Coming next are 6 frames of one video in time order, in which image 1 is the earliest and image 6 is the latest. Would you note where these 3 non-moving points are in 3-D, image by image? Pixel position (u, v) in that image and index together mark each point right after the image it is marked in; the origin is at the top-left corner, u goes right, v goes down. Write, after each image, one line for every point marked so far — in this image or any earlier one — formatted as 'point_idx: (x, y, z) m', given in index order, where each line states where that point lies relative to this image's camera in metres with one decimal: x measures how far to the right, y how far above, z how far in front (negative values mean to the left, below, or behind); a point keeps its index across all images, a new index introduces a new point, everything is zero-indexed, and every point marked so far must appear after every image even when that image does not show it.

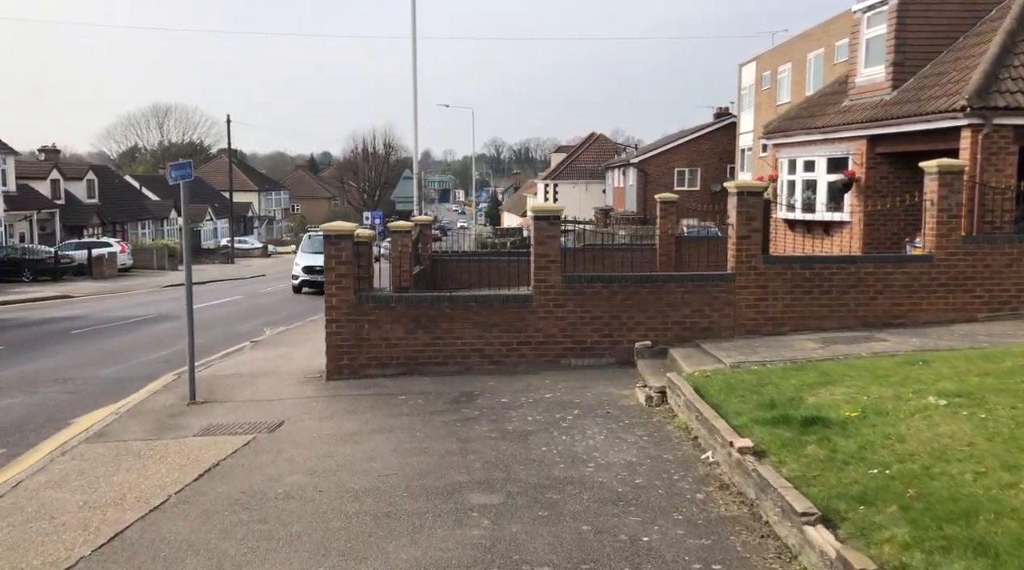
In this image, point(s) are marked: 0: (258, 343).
0: (-4.7, -1.1, +15.4) m
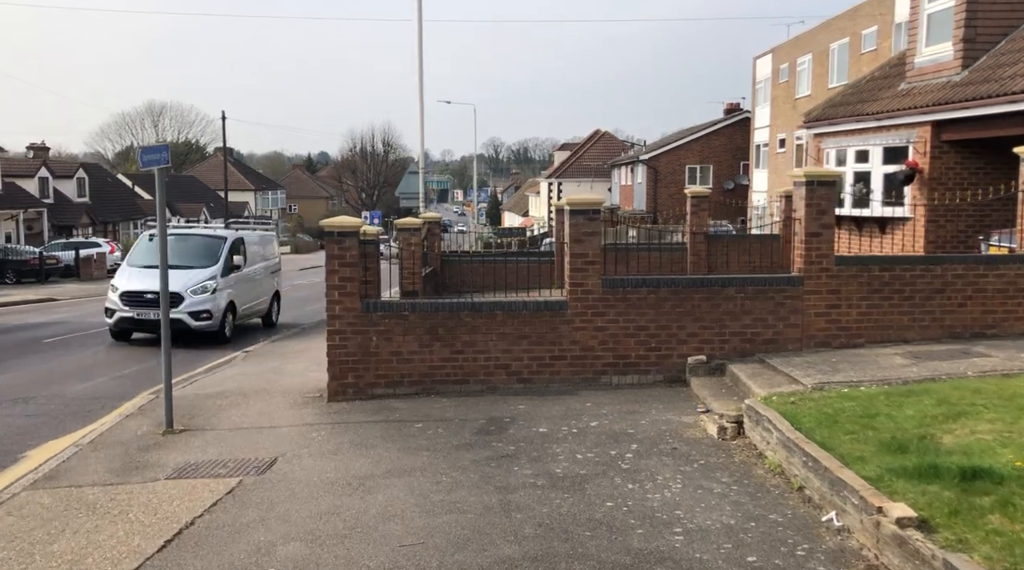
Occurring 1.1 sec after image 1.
0: (-4.4, -1.1, +13.8) m
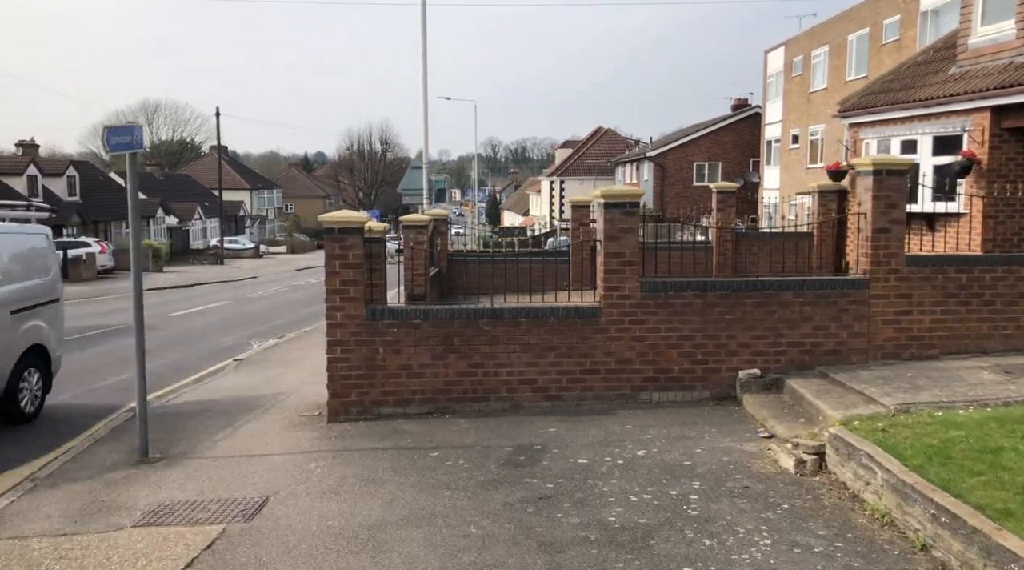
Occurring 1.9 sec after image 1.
0: (-4.1, -1.2, +12.7) m
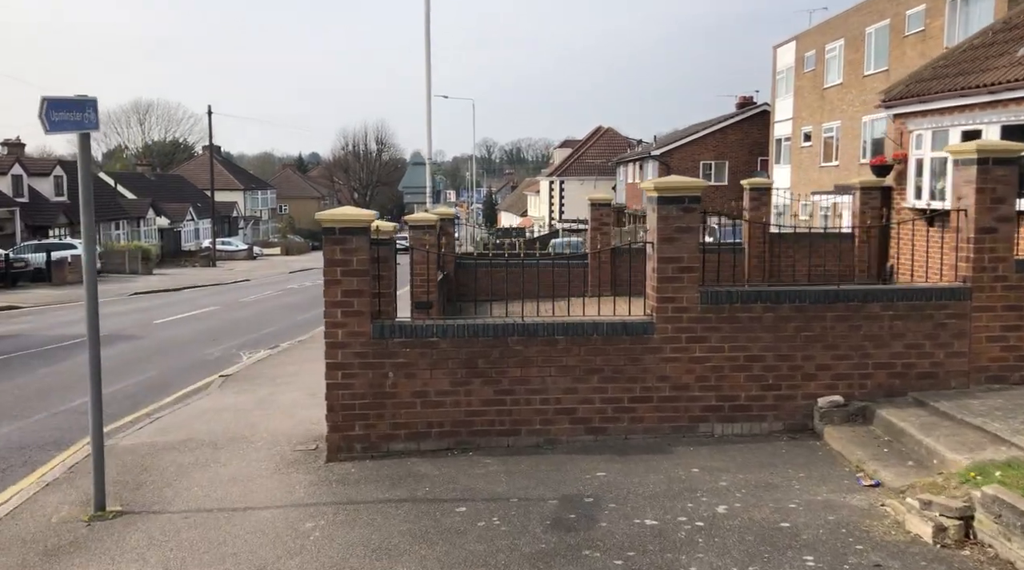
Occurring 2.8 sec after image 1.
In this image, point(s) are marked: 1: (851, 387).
0: (-3.9, -1.3, +11.3) m
1: (+2.8, -0.8, +6.9) m
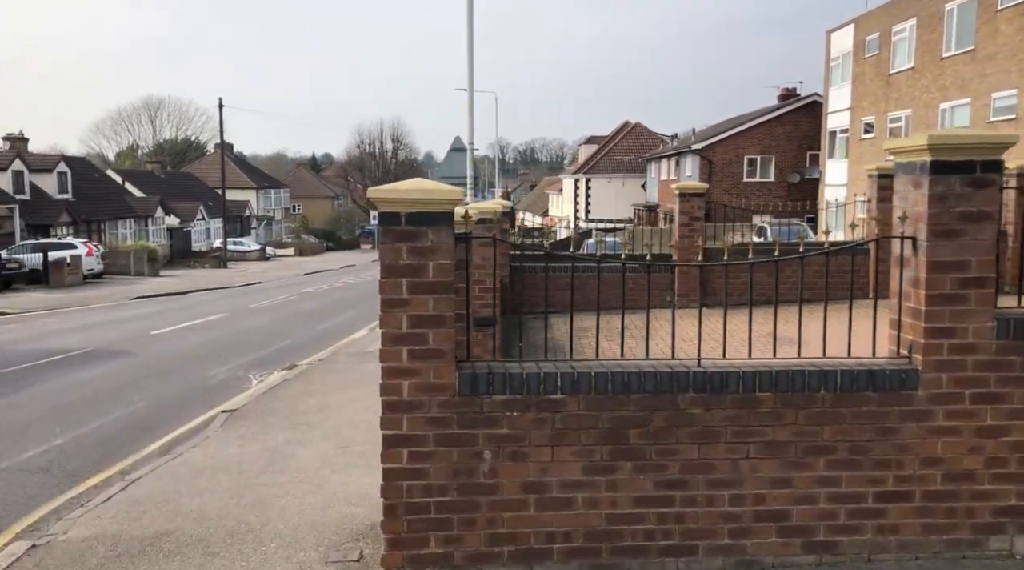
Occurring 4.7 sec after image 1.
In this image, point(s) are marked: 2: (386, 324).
0: (-2.9, -1.4, +8.7) m
1: (+3.7, -1.0, +4.2) m
2: (-0.6, -0.2, +4.0) m
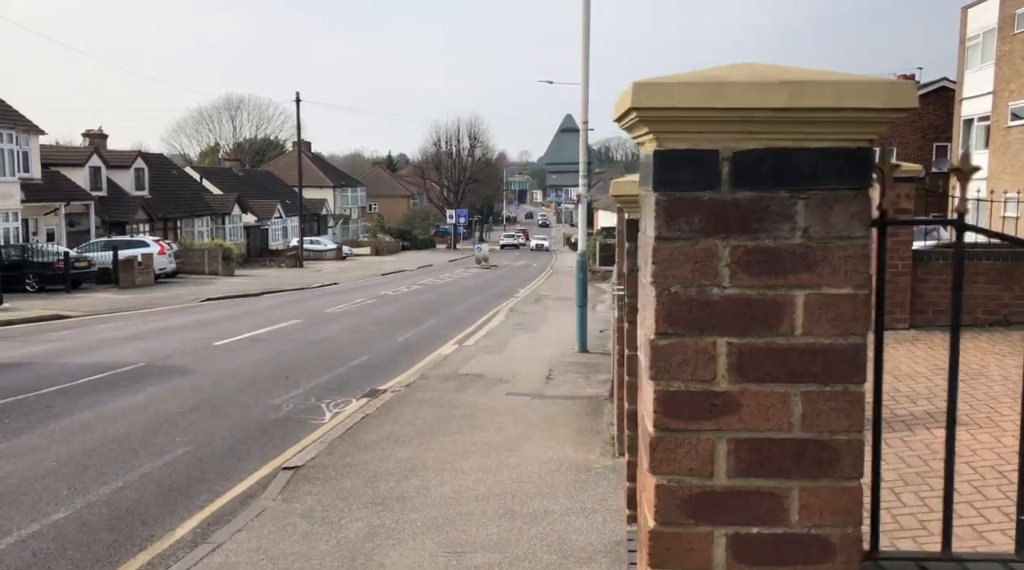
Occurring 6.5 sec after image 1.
0: (-1.6, -1.5, +6.3) m
1: (+4.5, -1.1, +1.2) m
2: (+0.3, -0.3, +1.4) m
